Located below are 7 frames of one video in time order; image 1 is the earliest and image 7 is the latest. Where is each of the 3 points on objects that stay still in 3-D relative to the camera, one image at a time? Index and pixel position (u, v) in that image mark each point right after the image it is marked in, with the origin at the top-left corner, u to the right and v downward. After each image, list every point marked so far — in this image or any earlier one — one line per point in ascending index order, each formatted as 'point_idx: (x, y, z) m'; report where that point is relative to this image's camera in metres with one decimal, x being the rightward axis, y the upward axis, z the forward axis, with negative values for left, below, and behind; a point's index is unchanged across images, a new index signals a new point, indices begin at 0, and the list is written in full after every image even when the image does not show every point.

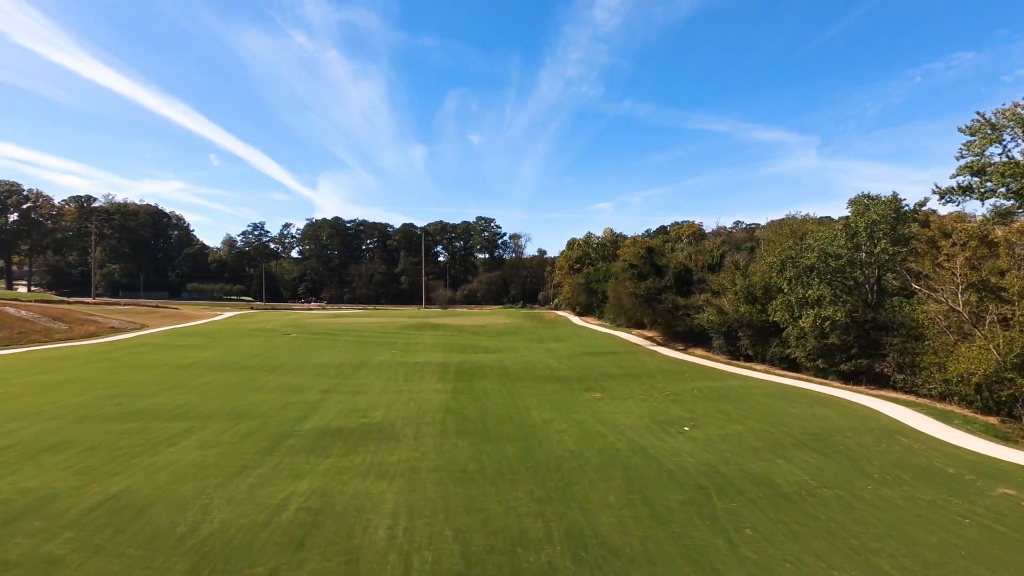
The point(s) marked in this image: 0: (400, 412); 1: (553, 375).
0: (-2.7, -3.0, +13.4) m
1: (+1.4, -3.1, +19.3) m
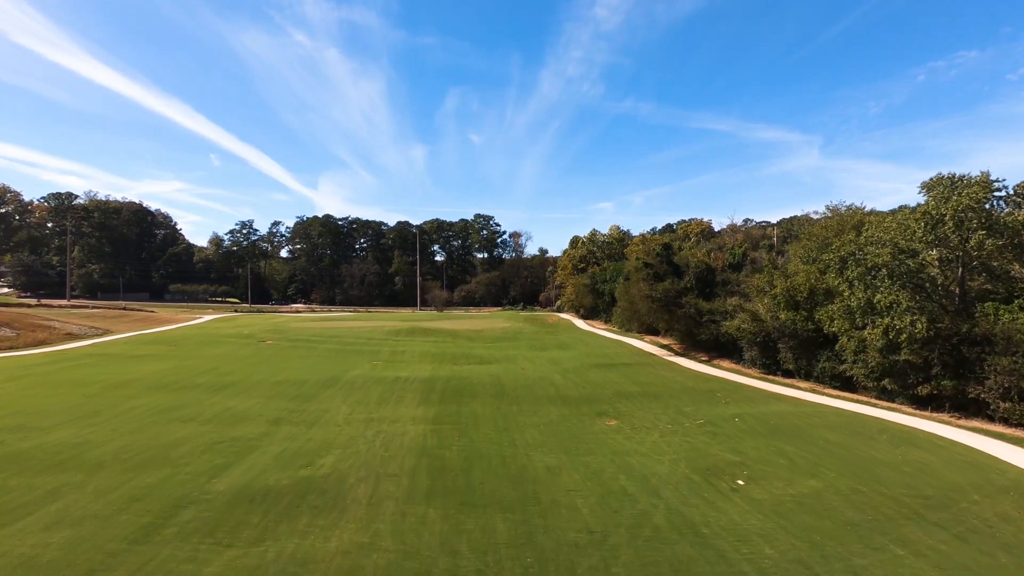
0: (-2.8, -3.1, +10.2) m
1: (+1.3, -3.2, +16.1) m
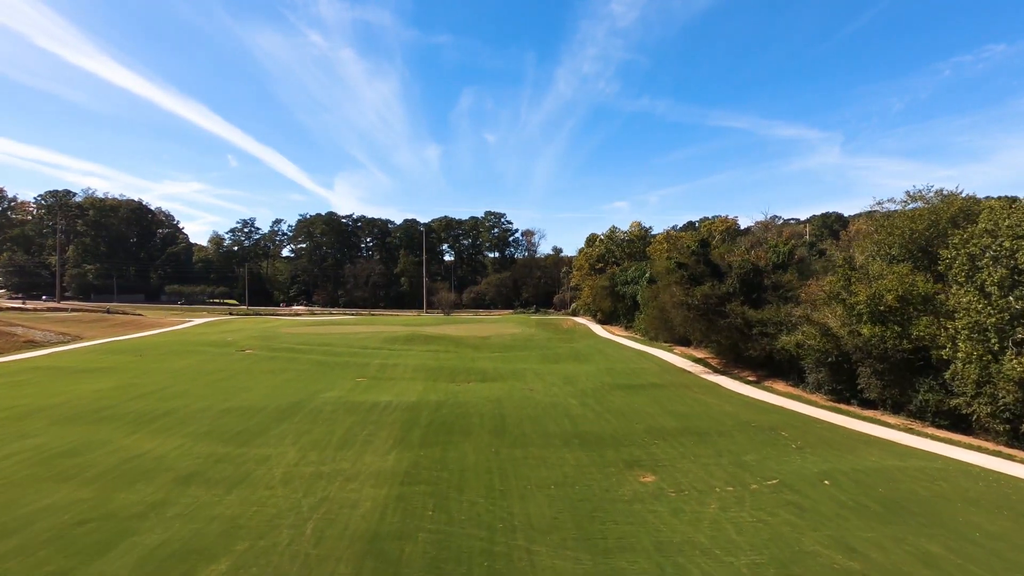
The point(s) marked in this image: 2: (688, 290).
0: (-2.9, -3.3, +6.7) m
1: (+1.4, -3.4, +12.5) m
2: (+5.9, -0.1, +18.4) m
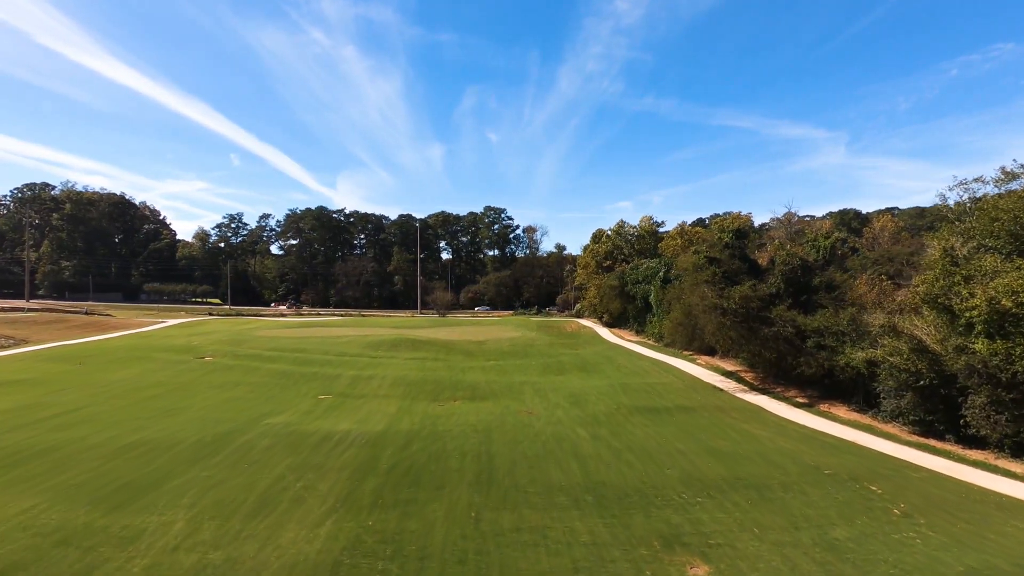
0: (-3.1, -3.3, +3.4) m
1: (+1.2, -3.3, +9.2) m
2: (+5.8, -0.1, +15.0) m
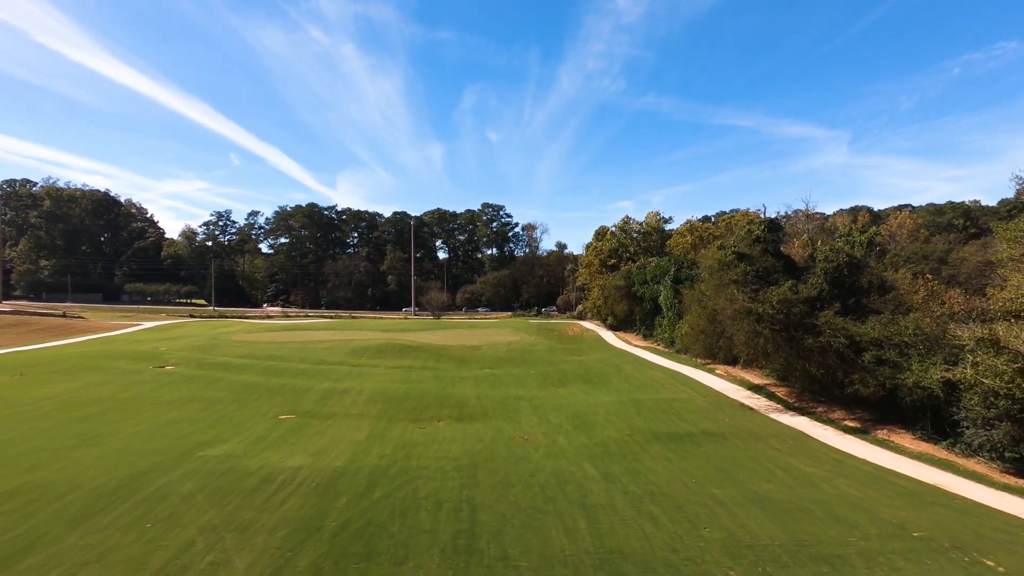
0: (-3.3, -3.3, +1.0) m
1: (+1.1, -3.4, +6.8) m
2: (+5.6, -0.1, +12.6) m
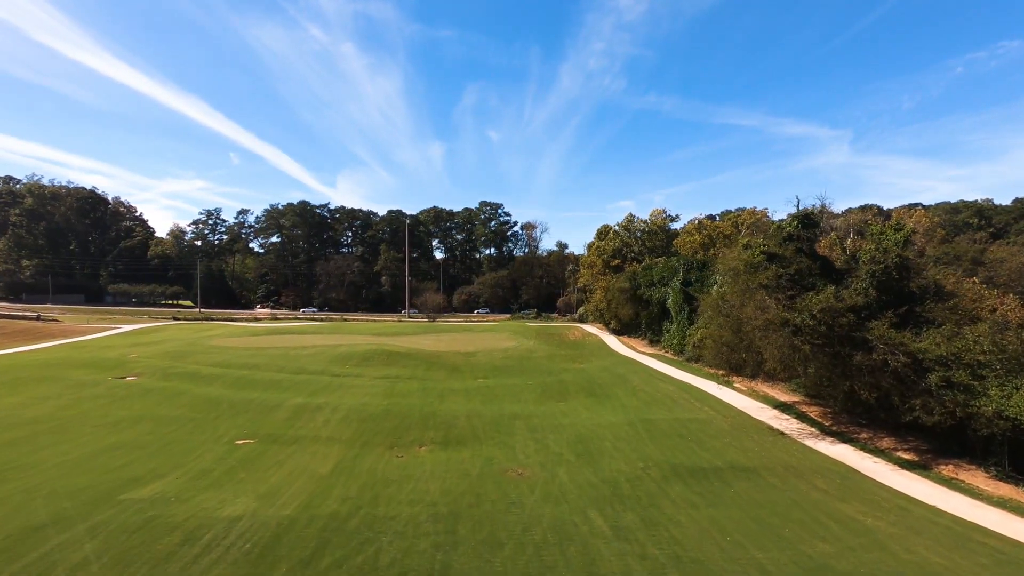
0: (-3.5, -3.4, -0.9) m
1: (+0.9, -3.5, +4.9) m
2: (+5.5, -0.2, +10.7) m
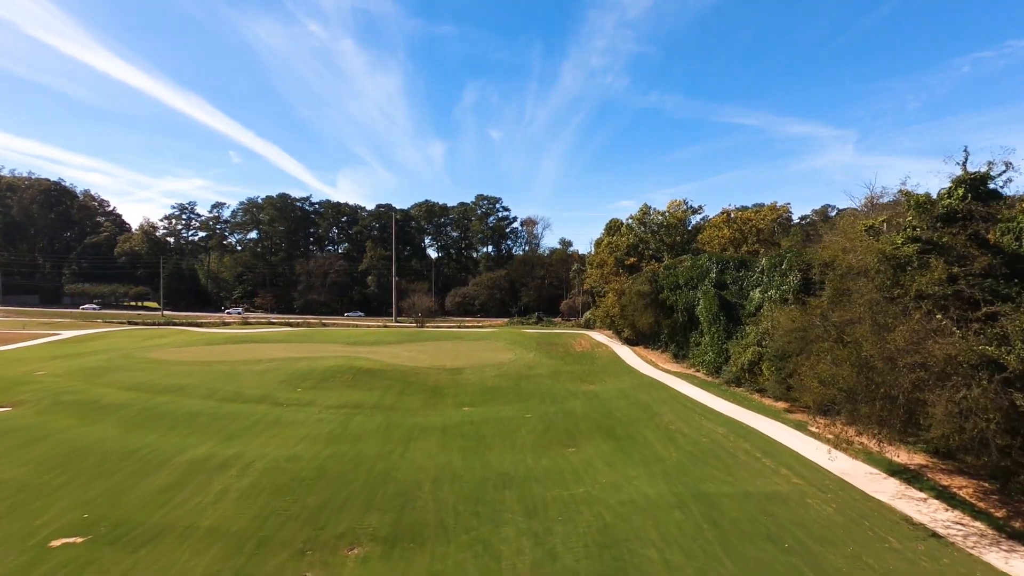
0: (-3.7, -3.5, -5.4) m
1: (+0.7, -3.6, +0.3) m
2: (+5.3, -0.4, +6.1) m
